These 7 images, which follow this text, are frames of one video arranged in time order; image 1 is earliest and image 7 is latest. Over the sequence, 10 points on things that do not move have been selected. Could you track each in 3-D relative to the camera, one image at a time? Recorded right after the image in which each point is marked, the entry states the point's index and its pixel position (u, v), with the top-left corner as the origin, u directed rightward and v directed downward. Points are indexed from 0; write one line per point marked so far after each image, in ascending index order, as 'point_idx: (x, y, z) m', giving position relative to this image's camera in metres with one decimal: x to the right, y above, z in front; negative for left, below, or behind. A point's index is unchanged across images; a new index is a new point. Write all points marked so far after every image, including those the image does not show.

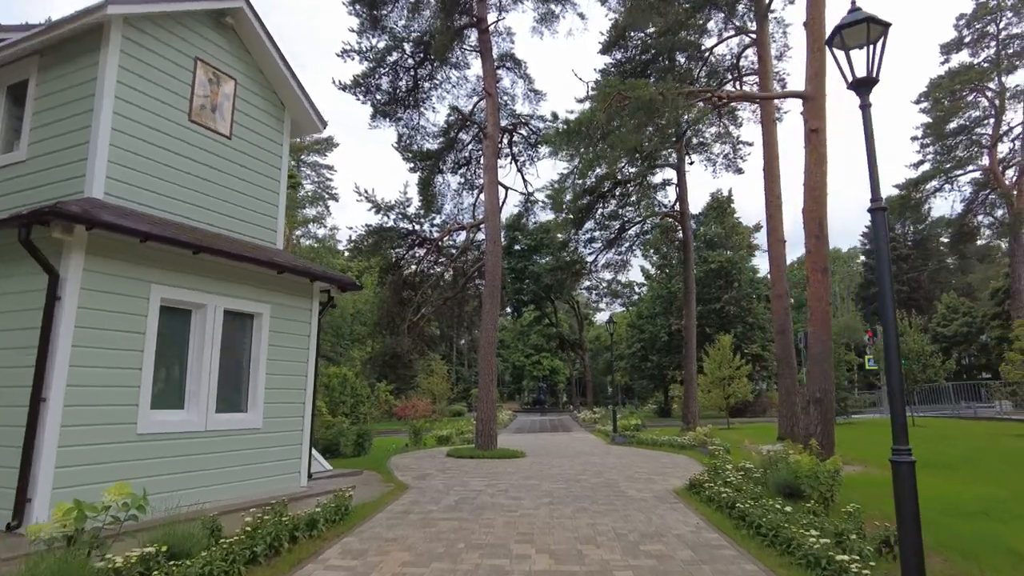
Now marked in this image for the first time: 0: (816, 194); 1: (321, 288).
0: (+5.0, +1.6, +10.6) m
1: (-2.6, 0.0, +9.0) m
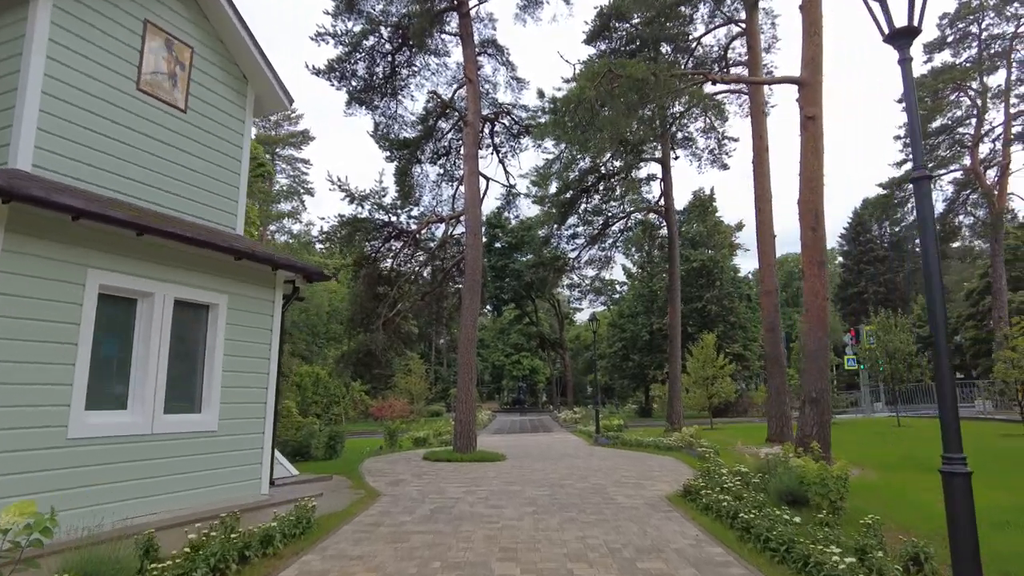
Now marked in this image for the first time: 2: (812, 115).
0: (+4.7, +1.7, +10.1) m
1: (-2.9, +0.1, +8.3) m
2: (+4.7, +2.7, +10.2) m
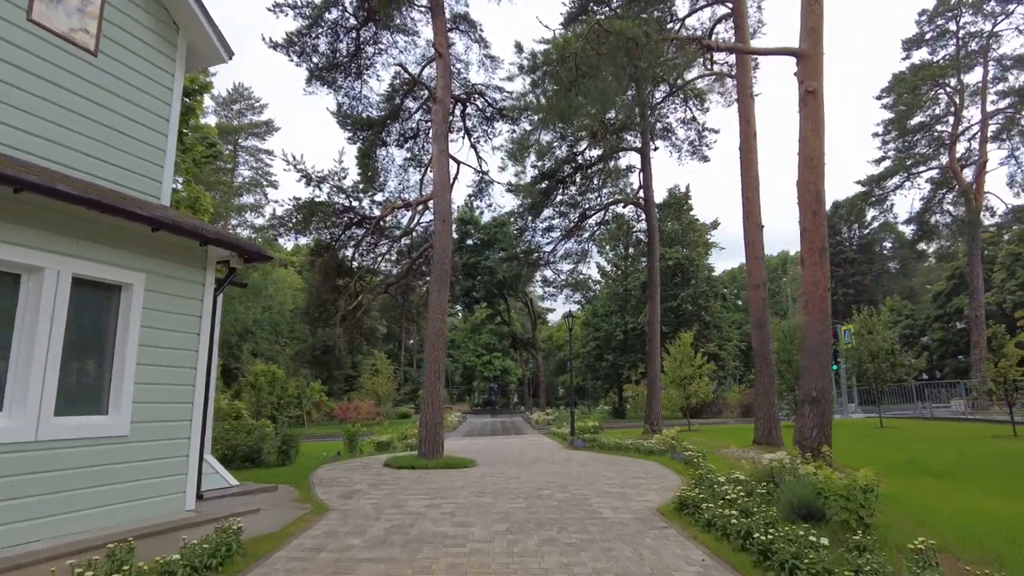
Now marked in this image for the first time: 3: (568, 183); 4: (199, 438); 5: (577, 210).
0: (+4.3, +1.8, +9.3) m
1: (-3.2, +0.3, +7.1) m
2: (+4.3, +2.9, +9.4) m
3: (+1.7, +3.1, +19.3) m
4: (-3.2, -1.5, +6.7) m
5: (+2.0, +2.4, +20.0) m
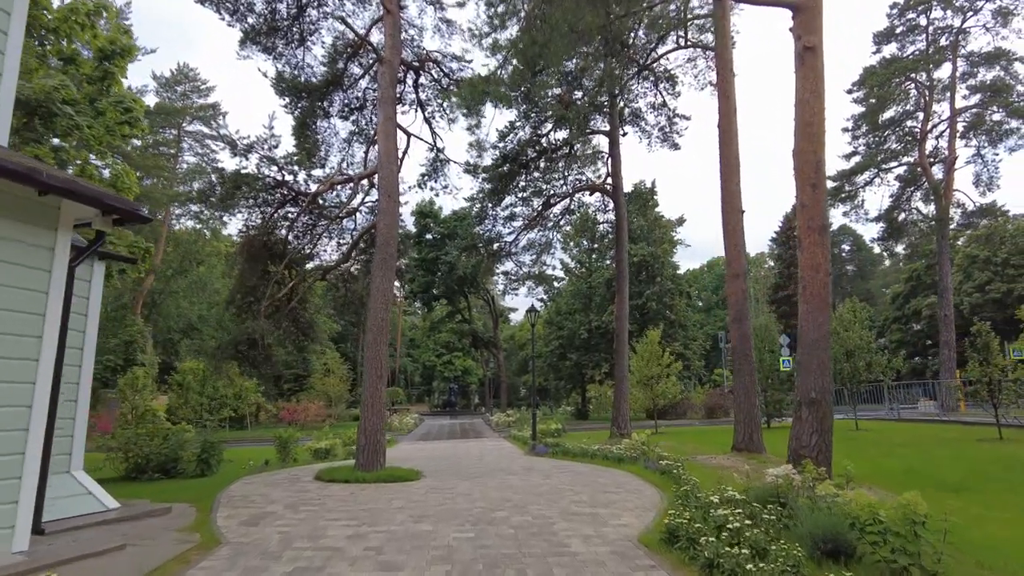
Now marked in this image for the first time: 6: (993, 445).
0: (+3.7, +2.0, +8.1) m
1: (-3.6, +0.6, +5.5) m
2: (+3.8, +3.1, +8.2) m
3: (+0.5, +3.3, +17.9) m
4: (-3.7, -1.3, +5.1) m
5: (+0.8, +2.6, +18.6) m
6: (+9.7, -3.2, +13.2) m
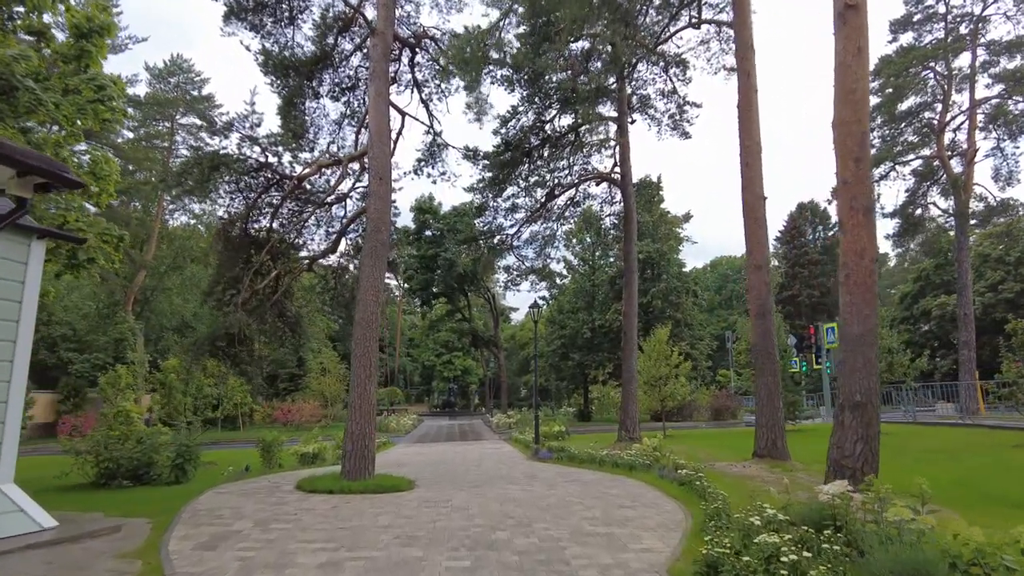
0: (+3.8, +2.1, +7.1) m
1: (-3.6, +0.7, +4.5) m
2: (+3.8, +3.2, +7.3) m
3: (+0.6, +3.4, +17.0) m
4: (-3.7, -1.1, +4.2) m
5: (+0.9, +2.7, +17.7) m
6: (+9.8, -3.1, +12.2) m
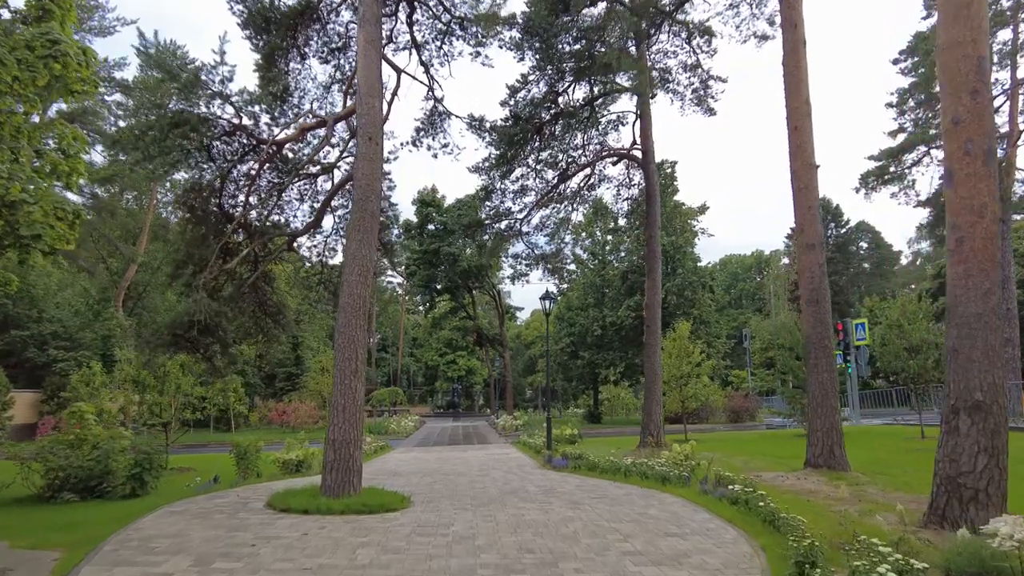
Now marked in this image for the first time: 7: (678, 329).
0: (+3.9, +2.4, +5.6) m
1: (-3.5, +1.0, +3.0) m
2: (+4.0, +3.5, +5.7) m
3: (+0.8, +3.7, +15.4) m
4: (-3.5, -0.9, +2.7) m
5: (+1.1, +3.0, +16.1) m
6: (+10.0, -2.8, +10.6) m
7: (+4.9, -1.2, +19.2) m
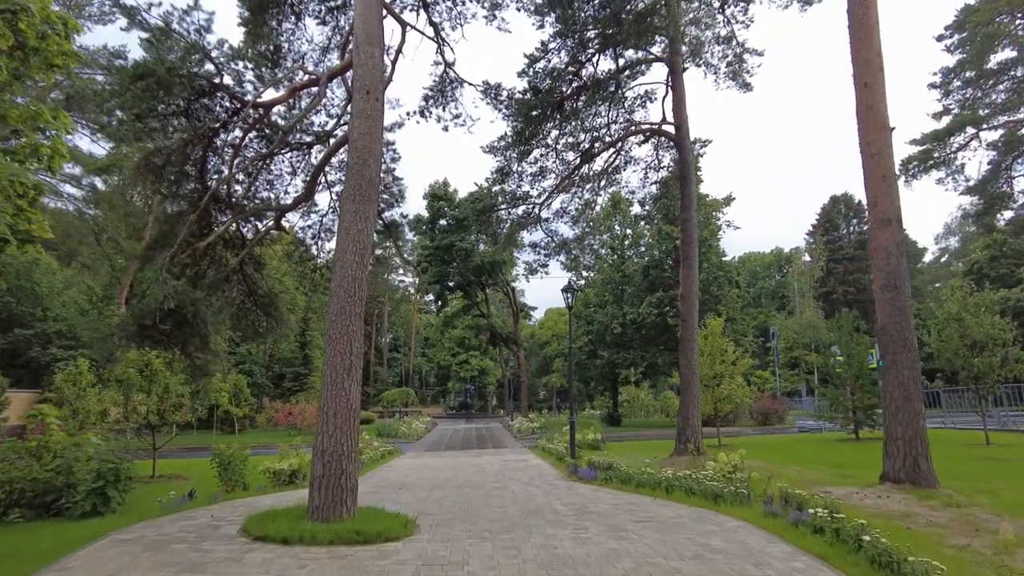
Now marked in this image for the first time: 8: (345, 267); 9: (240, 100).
0: (+4.1, +2.6, +4.2) m
1: (-3.3, +1.2, +1.7) m
2: (+4.2, +3.7, +4.3) m
3: (+1.2, +3.9, +14.1) m
4: (-3.4, -0.7, +1.4) m
5: (+1.5, +3.2, +14.8) m
6: (+10.3, -2.6, +9.1) m
7: (+5.4, -1.0, +17.7) m
8: (-1.8, +0.2, +7.0) m
9: (-3.5, +2.4, +8.5) m
